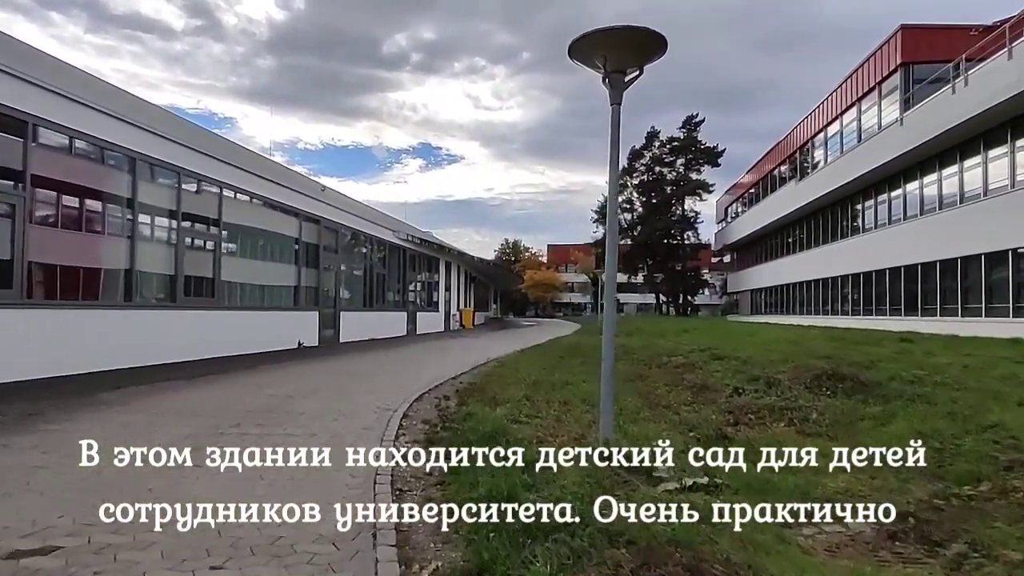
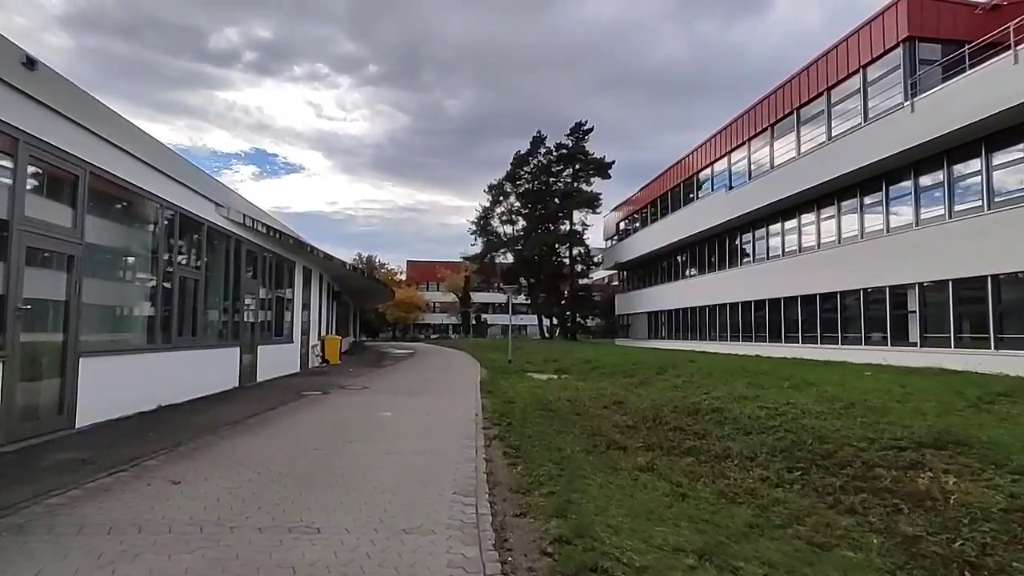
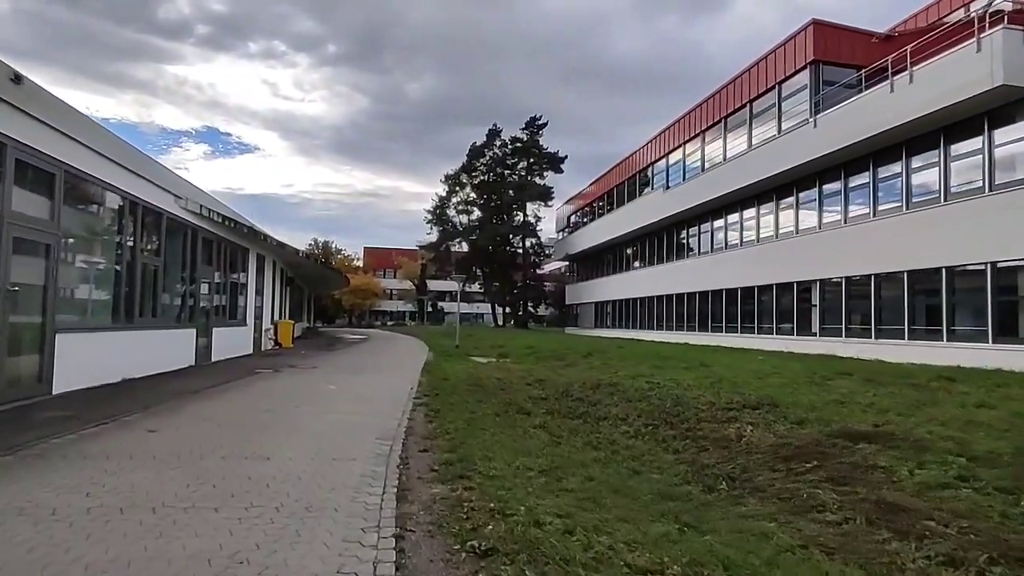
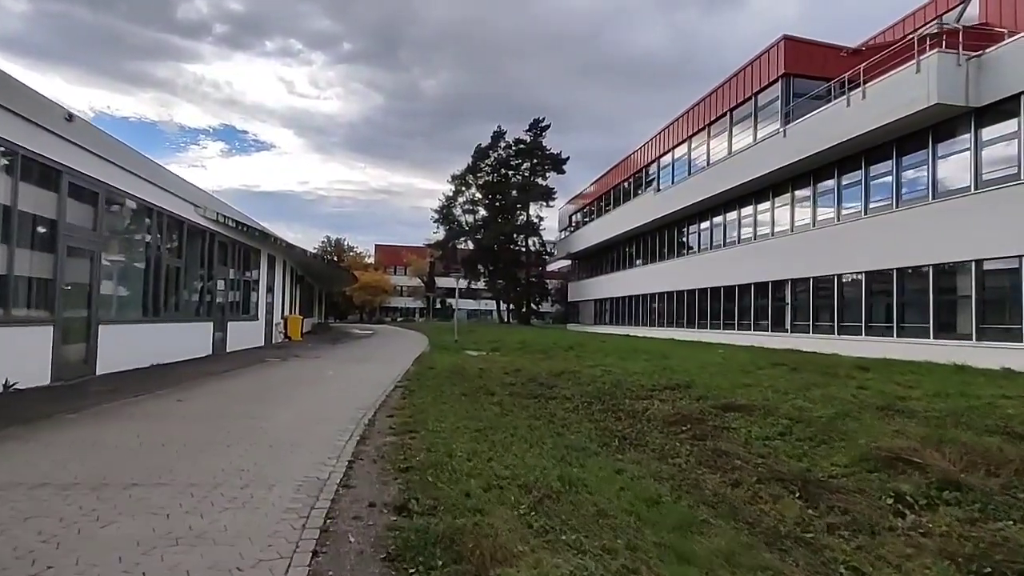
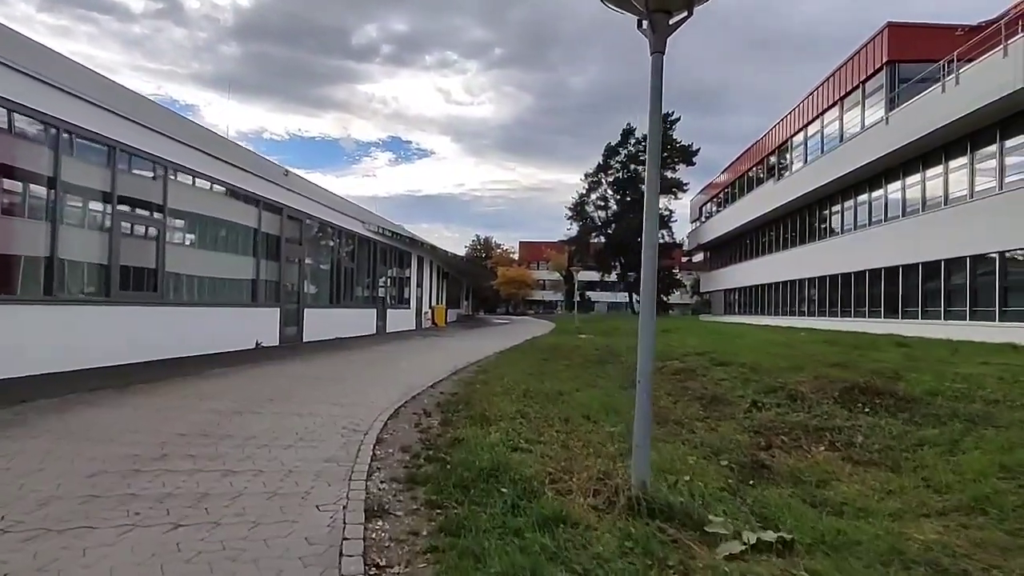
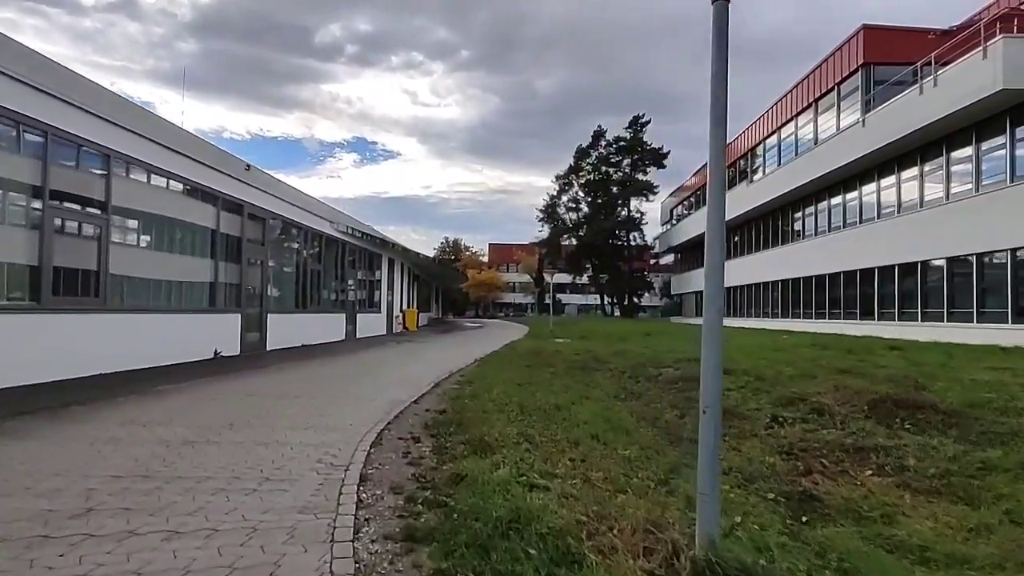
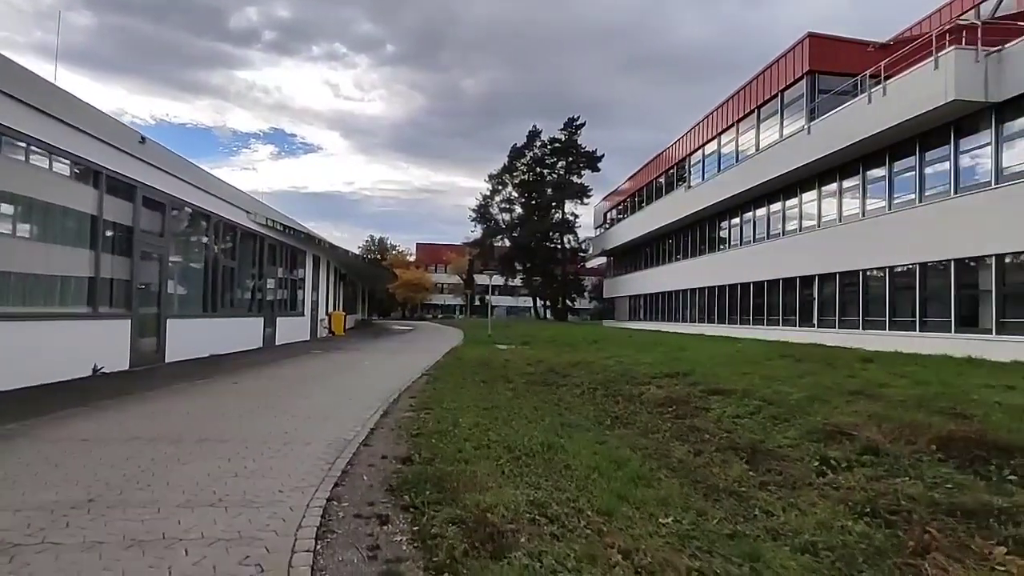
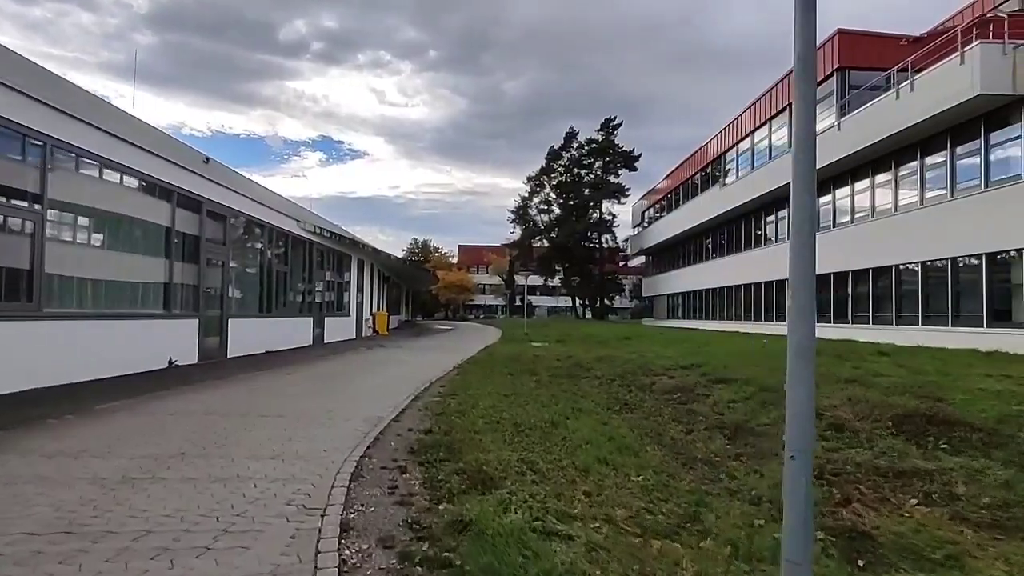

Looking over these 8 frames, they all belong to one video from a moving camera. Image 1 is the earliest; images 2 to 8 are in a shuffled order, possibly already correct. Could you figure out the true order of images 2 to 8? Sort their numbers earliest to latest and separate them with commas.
5, 6, 8, 7, 4, 3, 2
